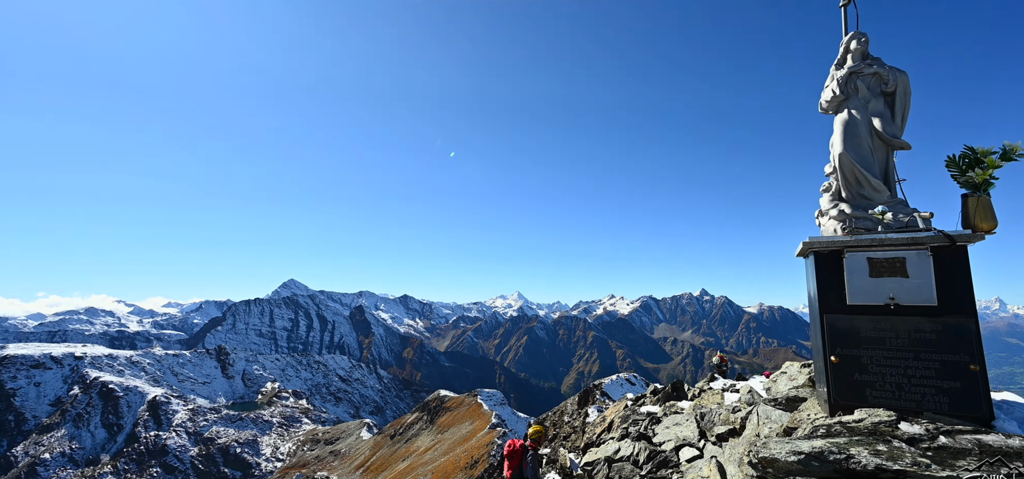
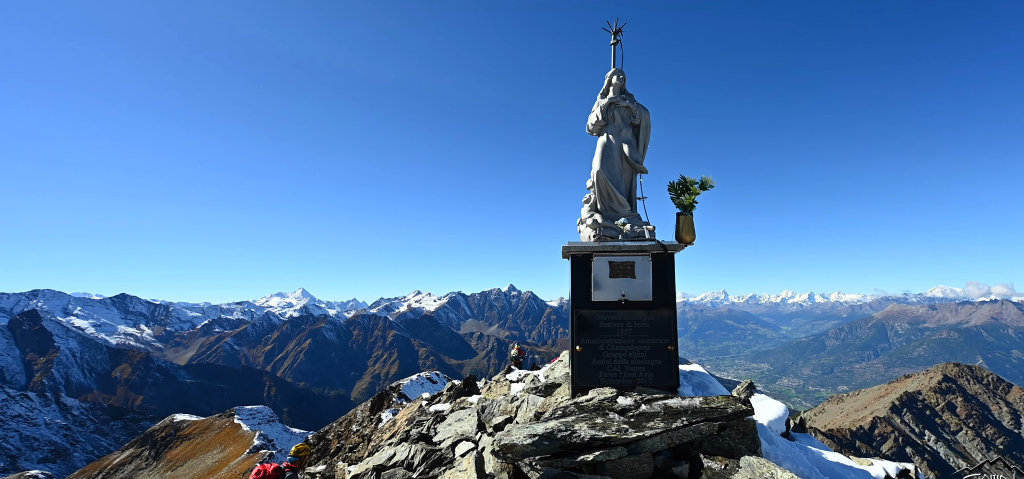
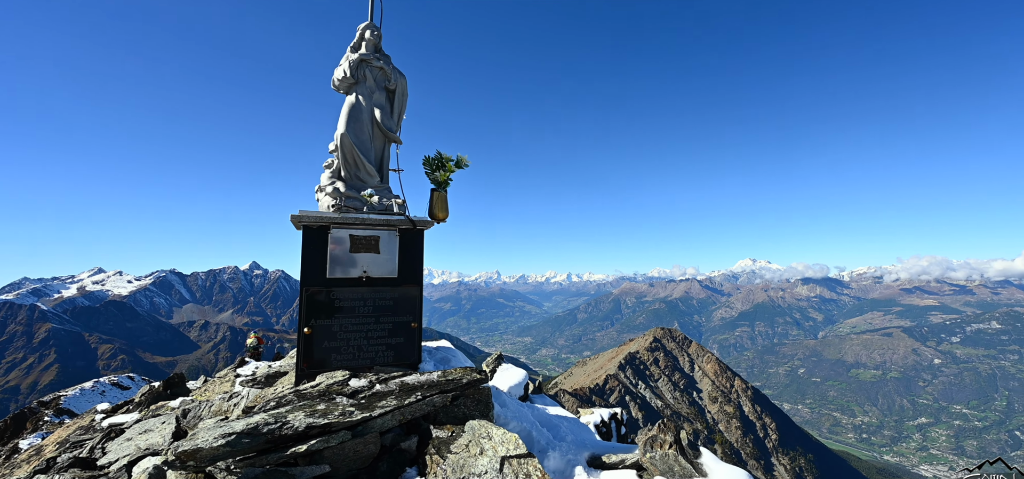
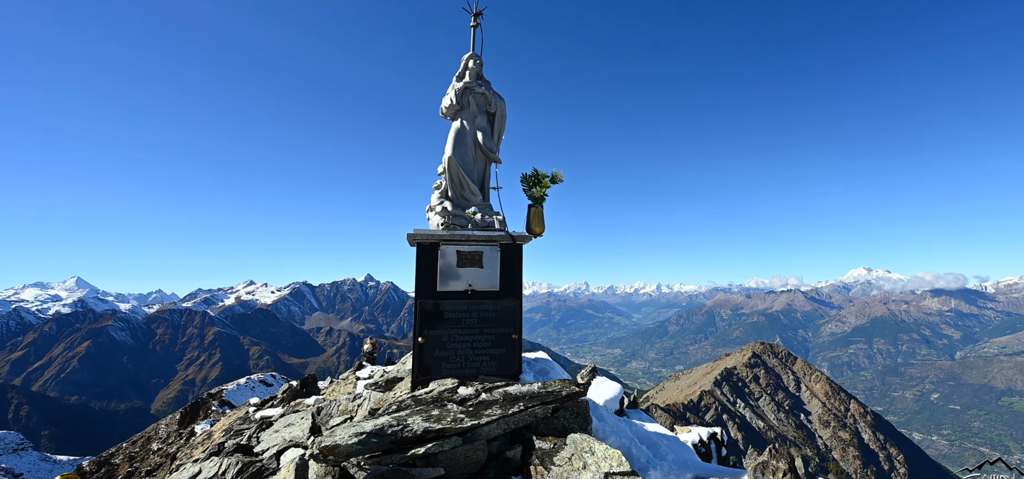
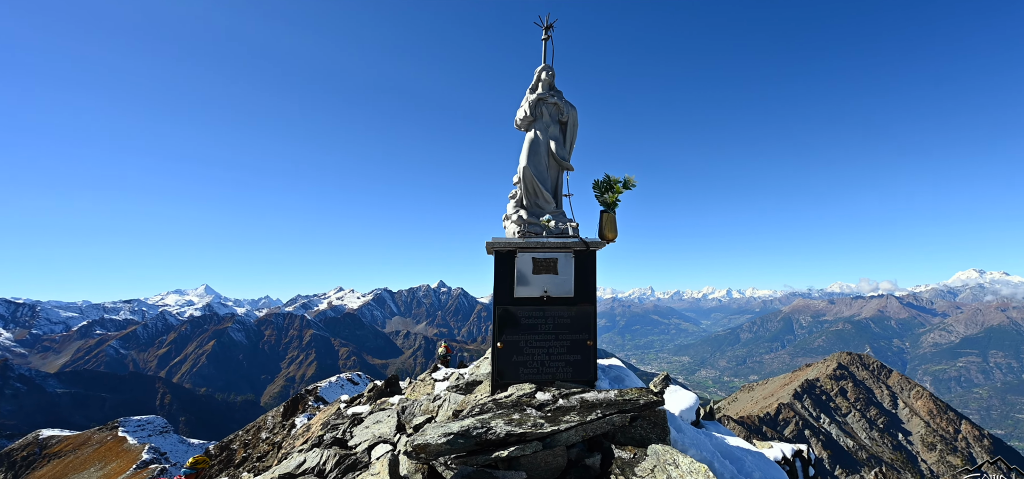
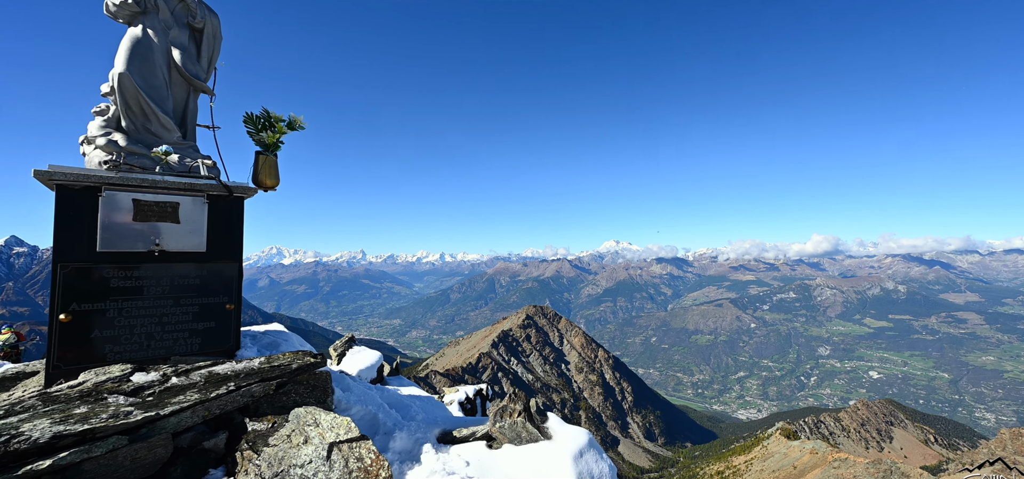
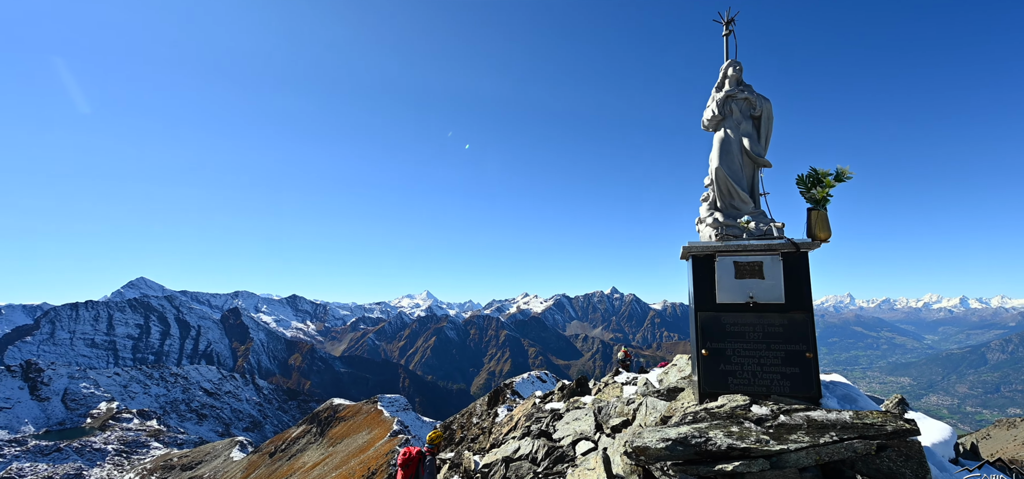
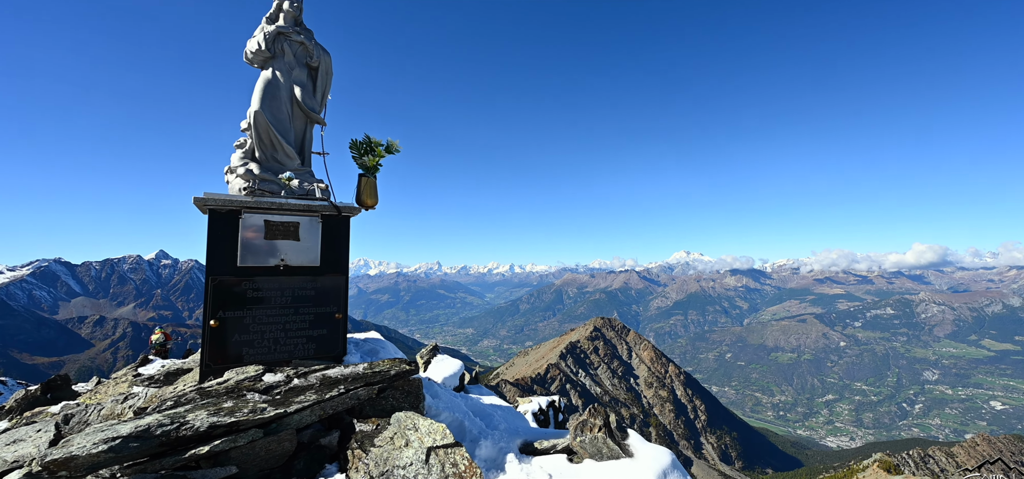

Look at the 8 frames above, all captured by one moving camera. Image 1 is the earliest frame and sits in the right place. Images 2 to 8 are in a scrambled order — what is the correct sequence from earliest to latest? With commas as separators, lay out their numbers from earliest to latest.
7, 2, 5, 4, 3, 8, 6
